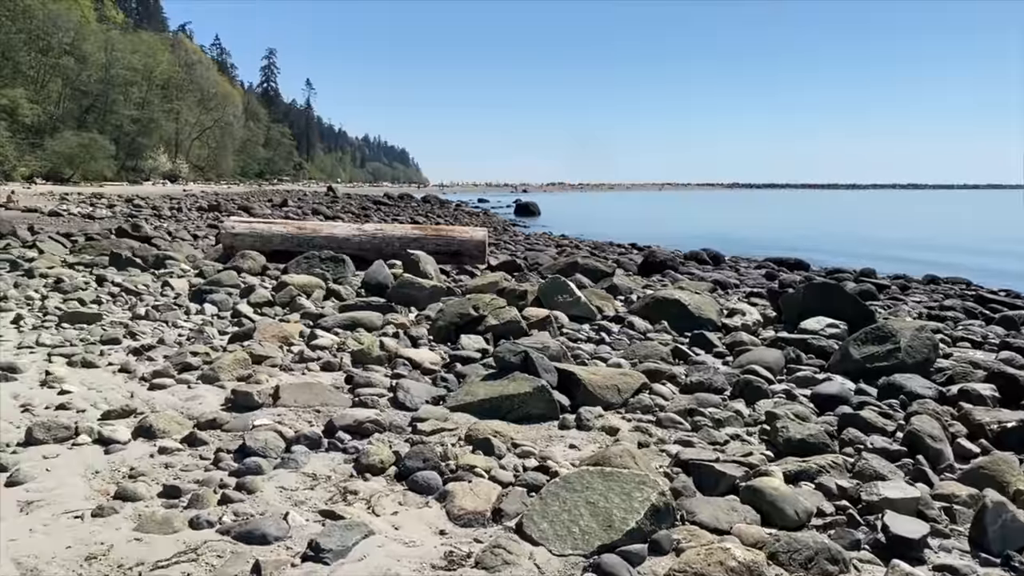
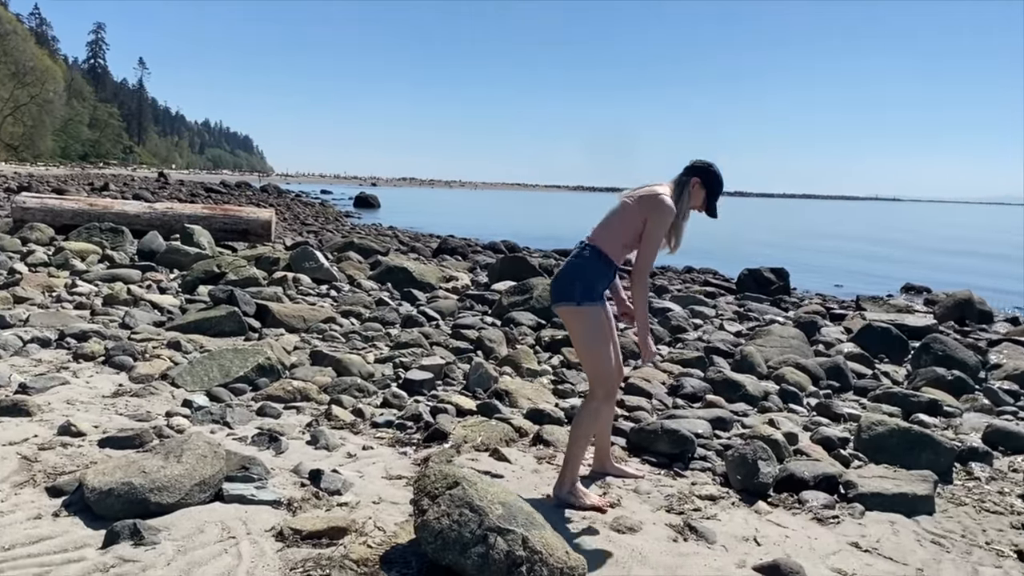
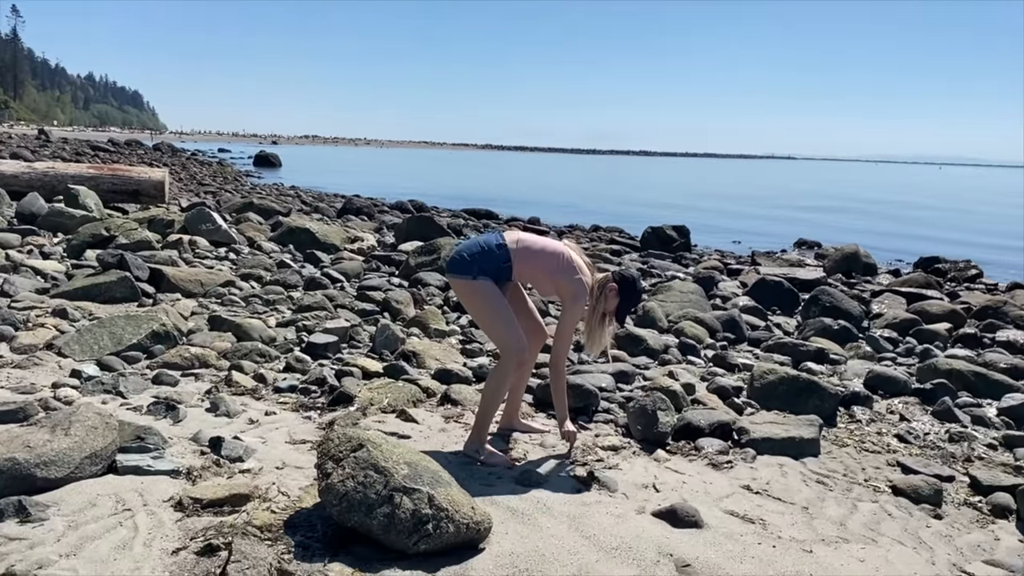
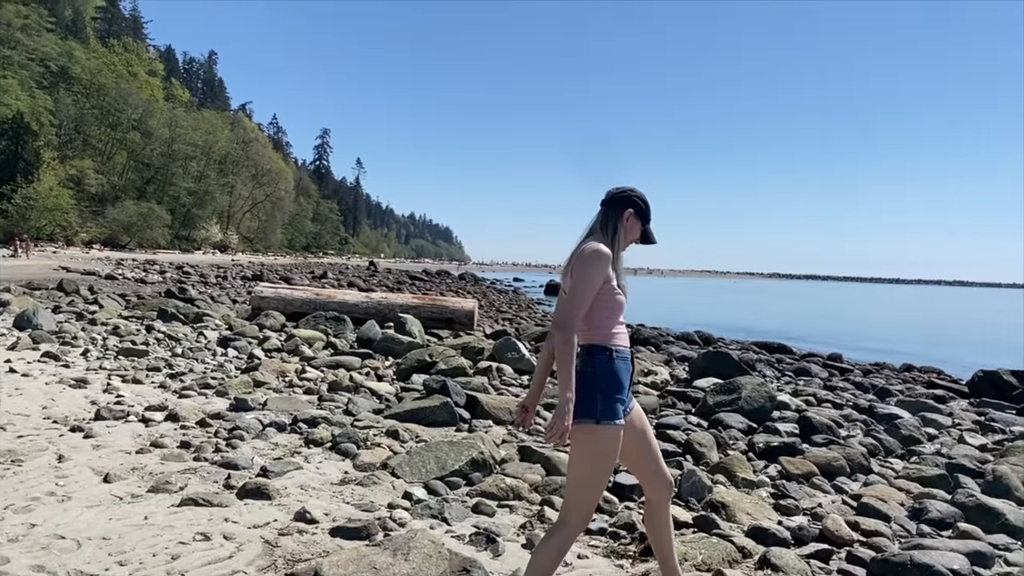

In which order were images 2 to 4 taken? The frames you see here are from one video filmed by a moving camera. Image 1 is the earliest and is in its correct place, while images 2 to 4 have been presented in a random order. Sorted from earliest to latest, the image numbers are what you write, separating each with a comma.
4, 2, 3
